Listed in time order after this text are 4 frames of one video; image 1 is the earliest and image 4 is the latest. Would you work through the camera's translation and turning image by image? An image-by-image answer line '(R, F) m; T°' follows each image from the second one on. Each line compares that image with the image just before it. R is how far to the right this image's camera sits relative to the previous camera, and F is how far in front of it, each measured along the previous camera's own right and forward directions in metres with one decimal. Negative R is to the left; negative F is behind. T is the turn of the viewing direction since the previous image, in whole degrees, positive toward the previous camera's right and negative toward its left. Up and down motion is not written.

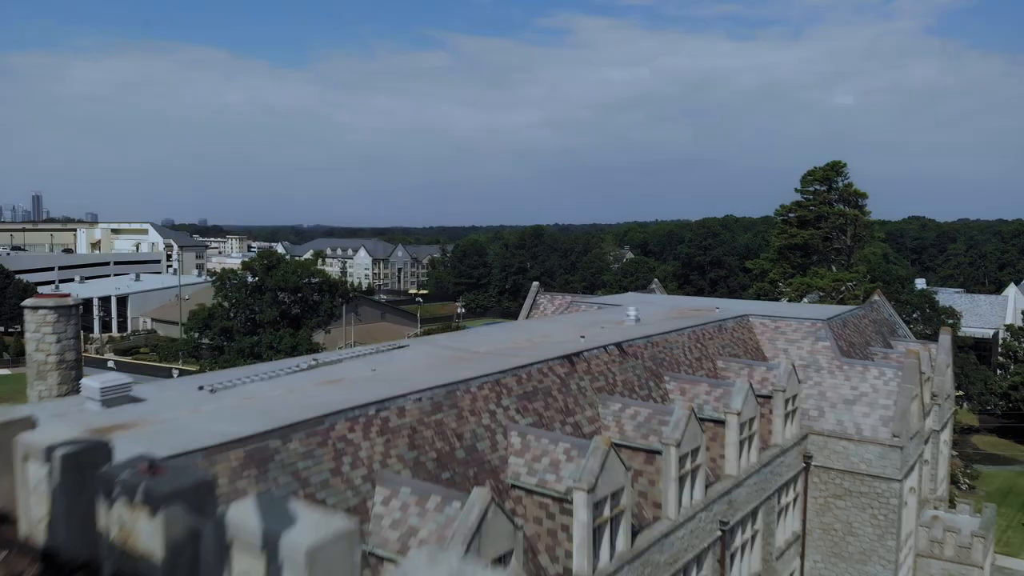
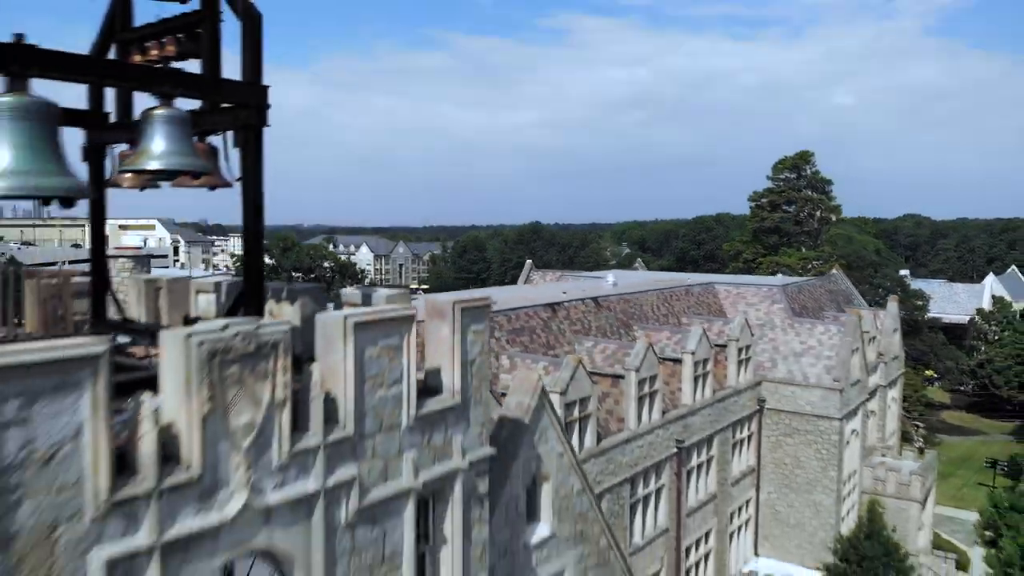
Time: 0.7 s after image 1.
(+0.2, -4.5) m; 0°
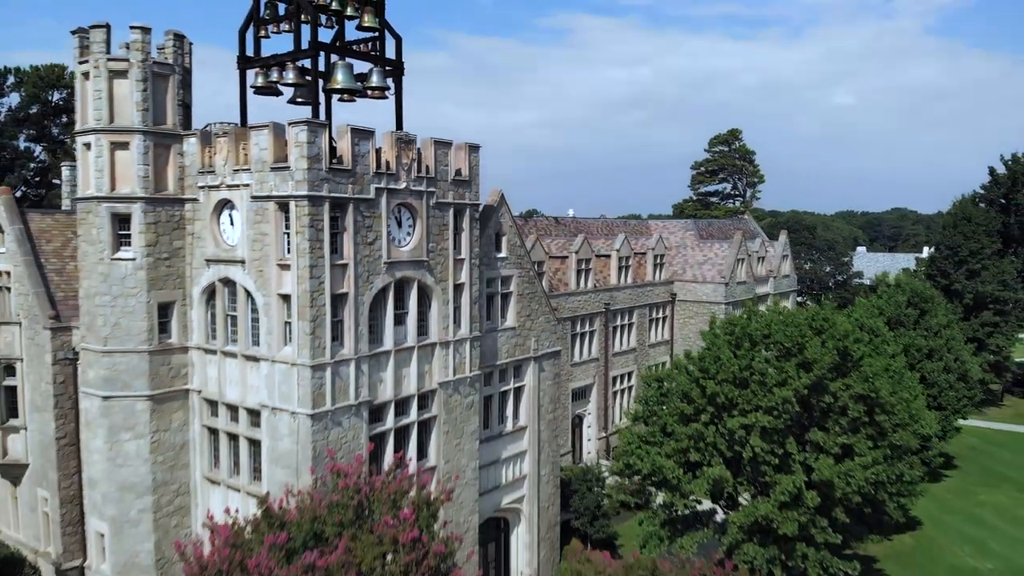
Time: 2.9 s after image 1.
(+0.5, -14.5) m; 0°
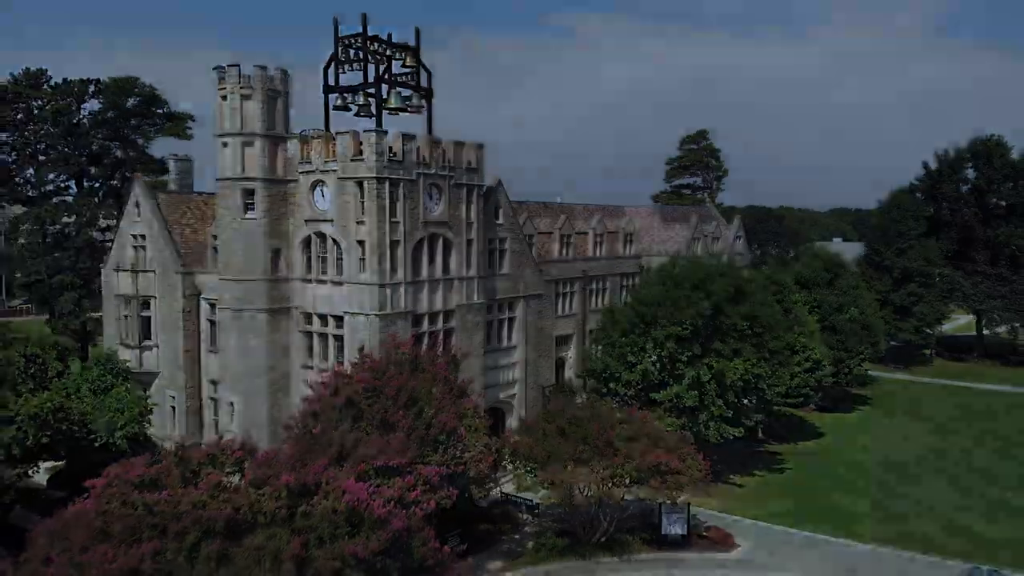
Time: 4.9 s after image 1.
(+0.2, -10.8) m; 0°
